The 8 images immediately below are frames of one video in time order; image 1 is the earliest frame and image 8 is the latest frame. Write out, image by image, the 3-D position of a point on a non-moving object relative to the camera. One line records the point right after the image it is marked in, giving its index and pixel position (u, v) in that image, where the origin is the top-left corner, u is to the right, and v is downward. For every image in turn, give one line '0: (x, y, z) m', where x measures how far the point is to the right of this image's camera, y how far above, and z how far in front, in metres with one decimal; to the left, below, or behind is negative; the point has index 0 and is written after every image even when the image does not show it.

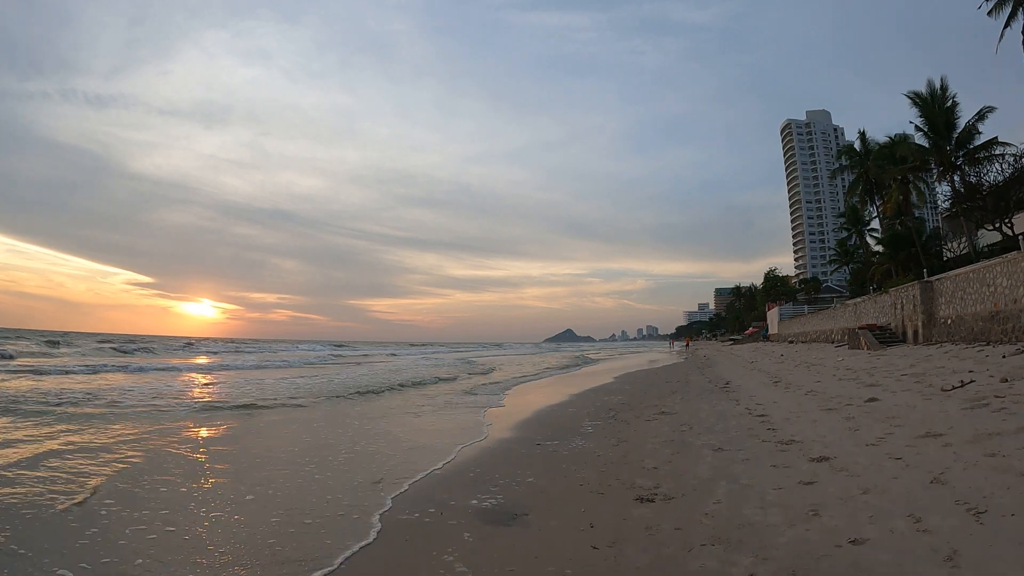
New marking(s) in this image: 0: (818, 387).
0: (+5.8, -1.9, +10.2) m
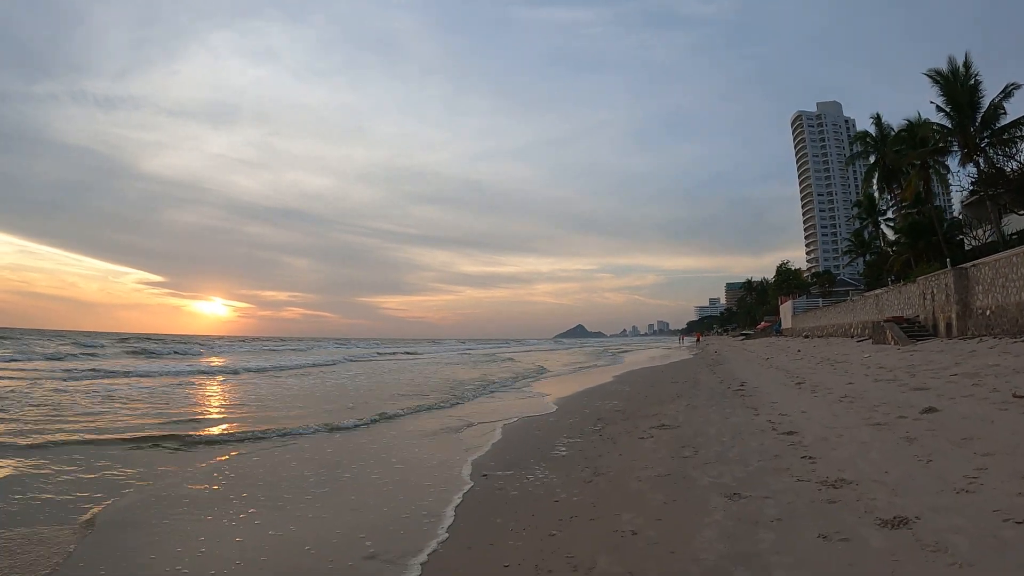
0: (+5.4, -1.7, +8.5) m
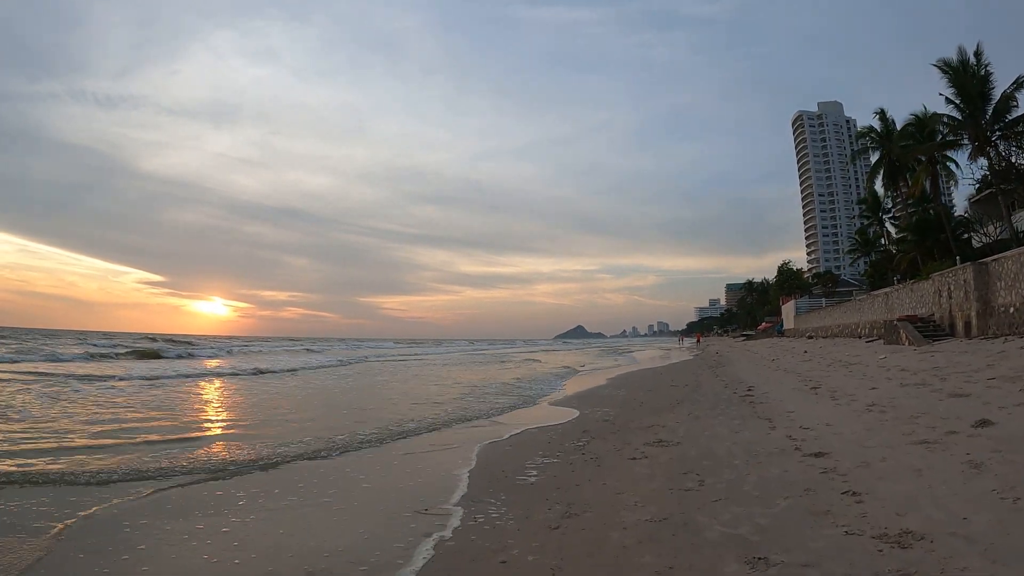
0: (+5.0, -1.6, +7.4) m
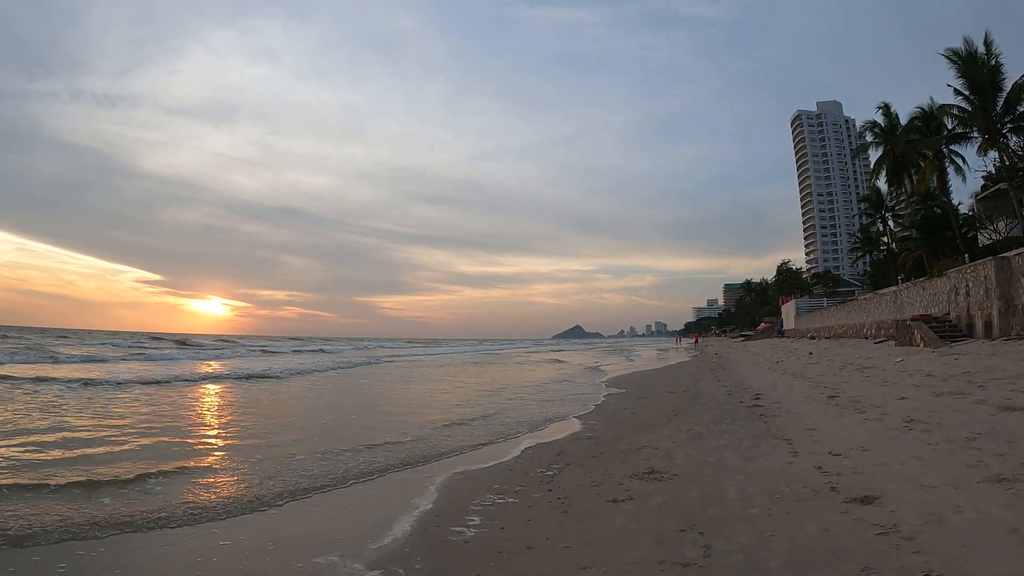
0: (+4.6, -1.5, +6.2) m
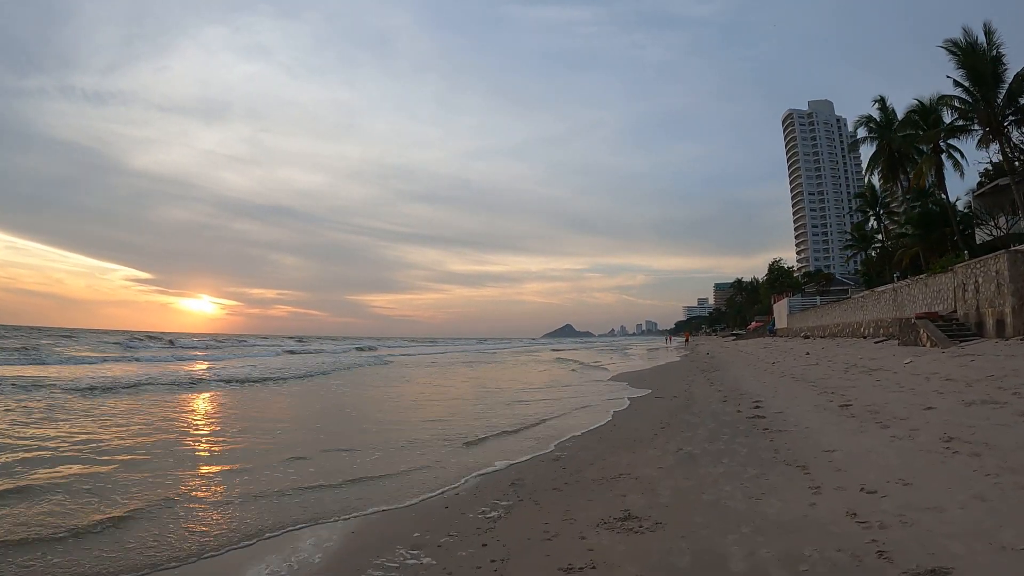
0: (+4.1, -1.4, +5.1) m
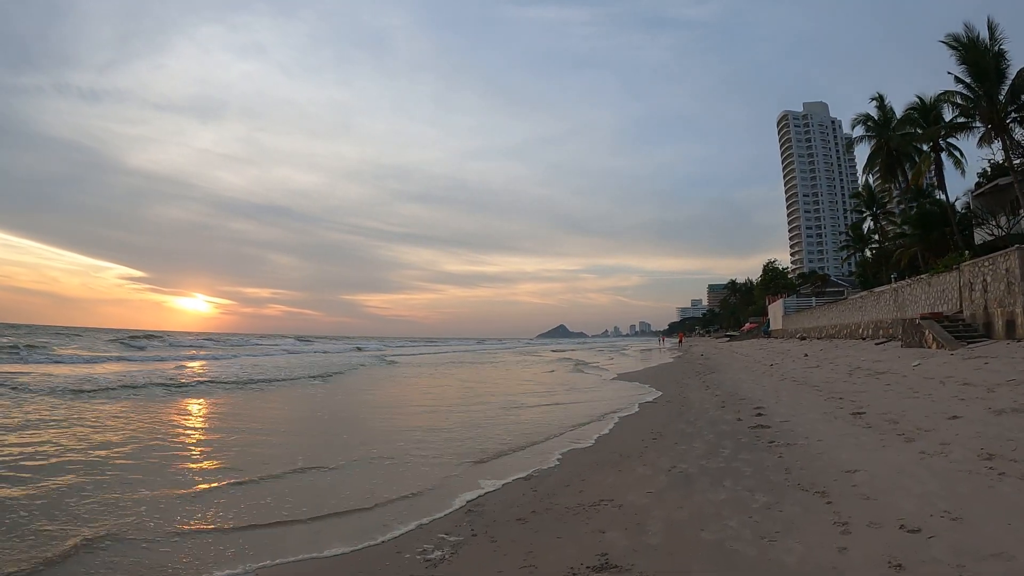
0: (+3.9, -1.3, +4.3) m
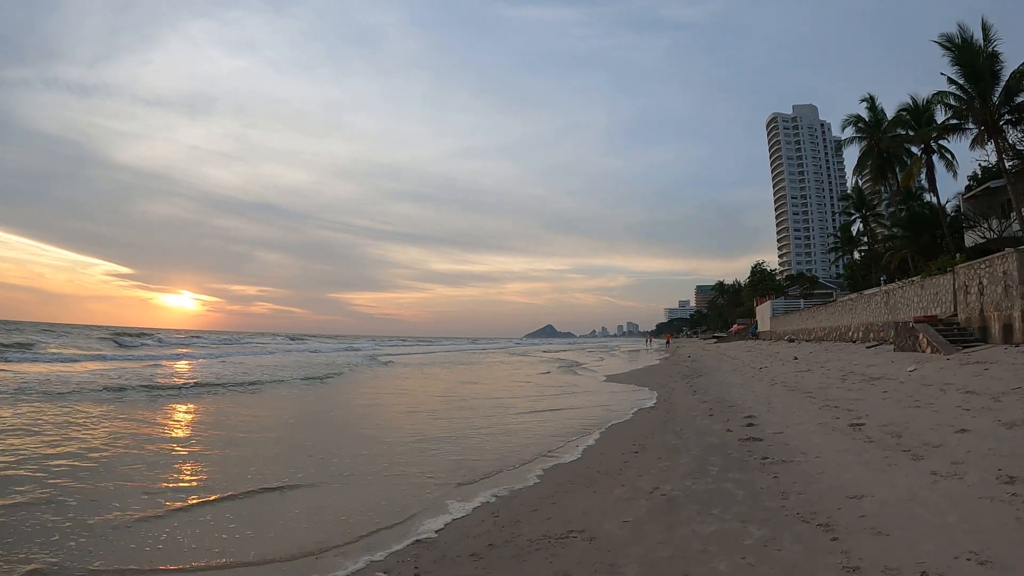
0: (+3.6, -1.3, +3.8) m
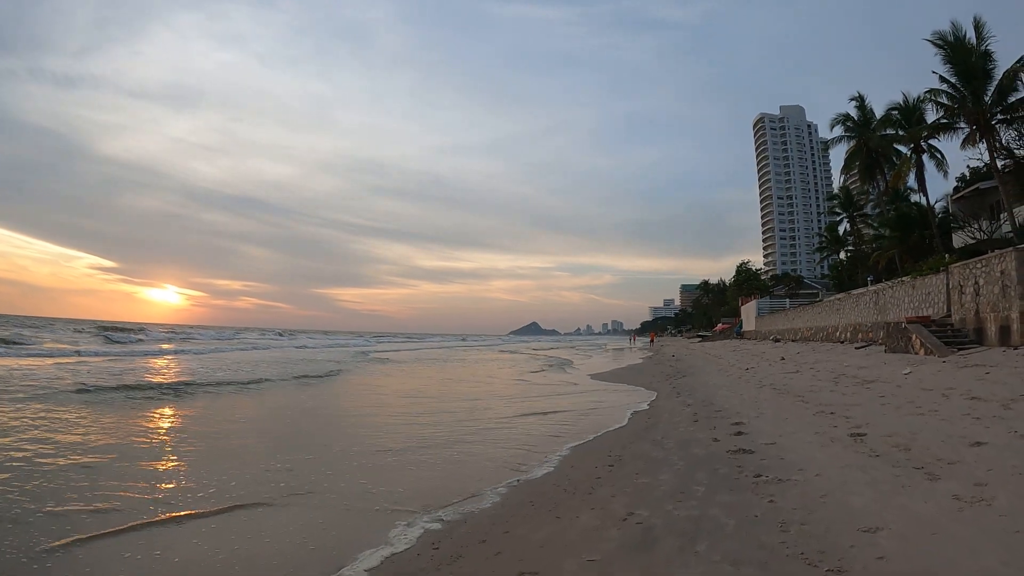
0: (+3.2, -1.2, +3.2) m
